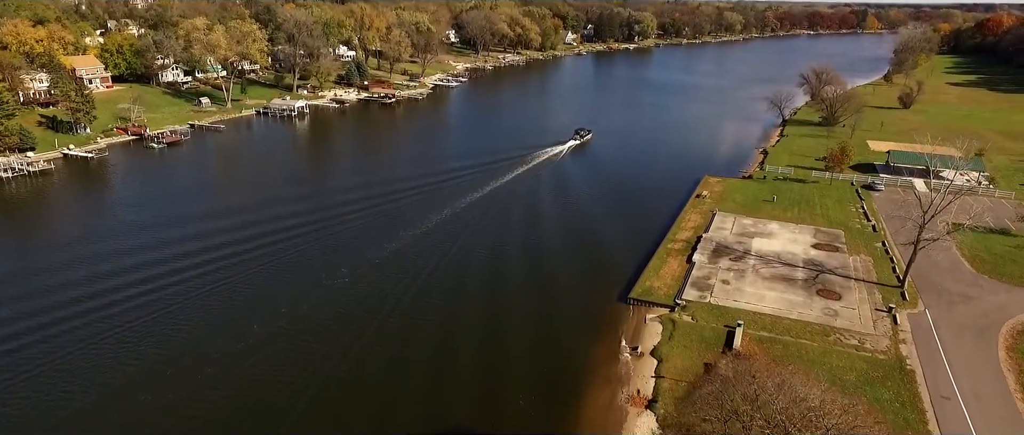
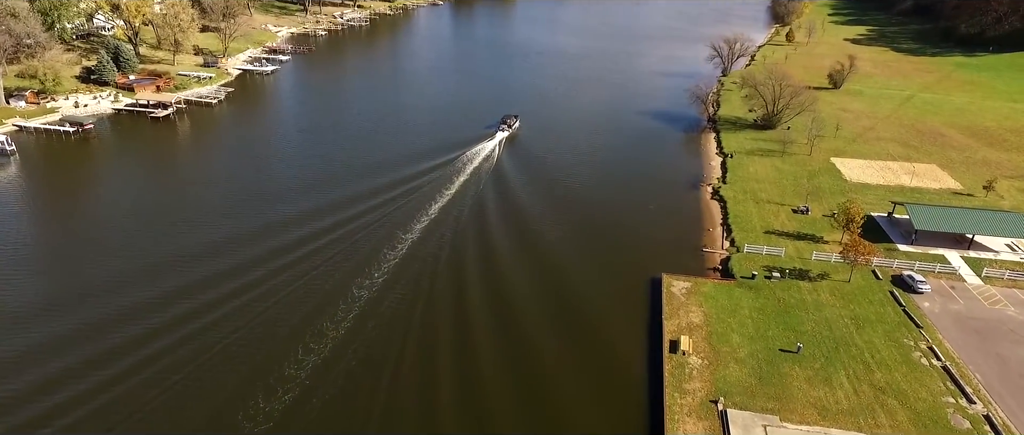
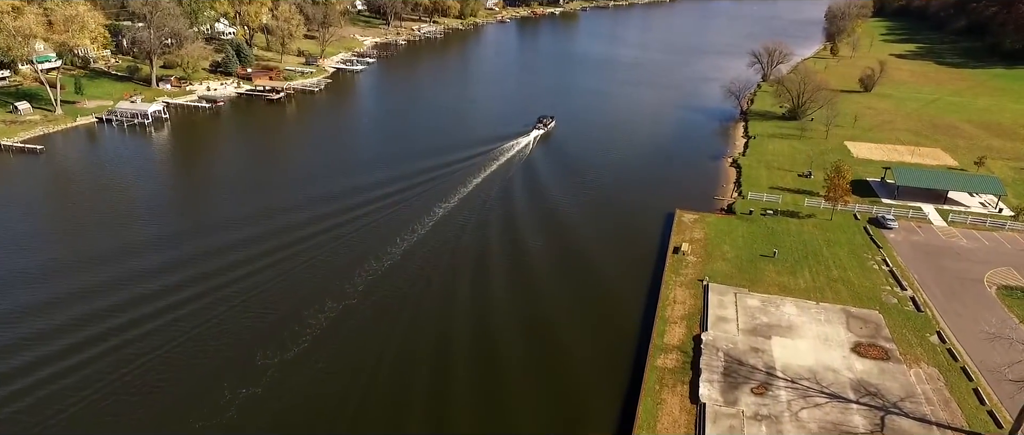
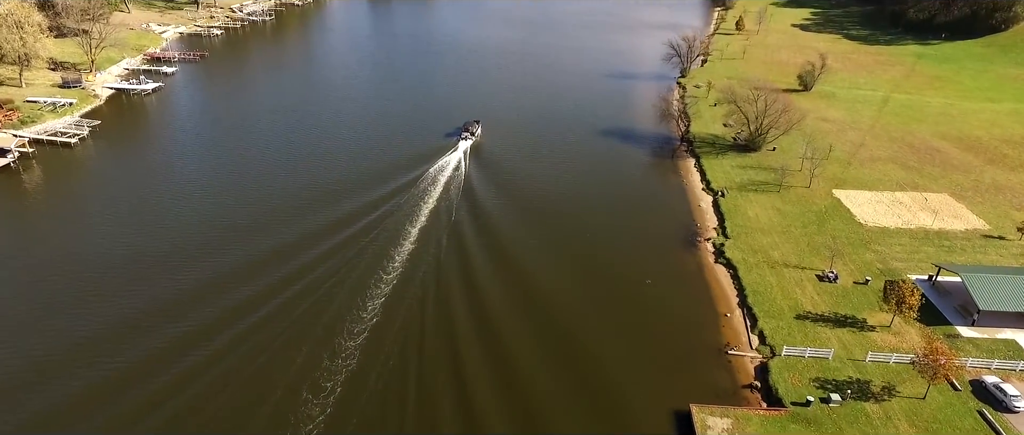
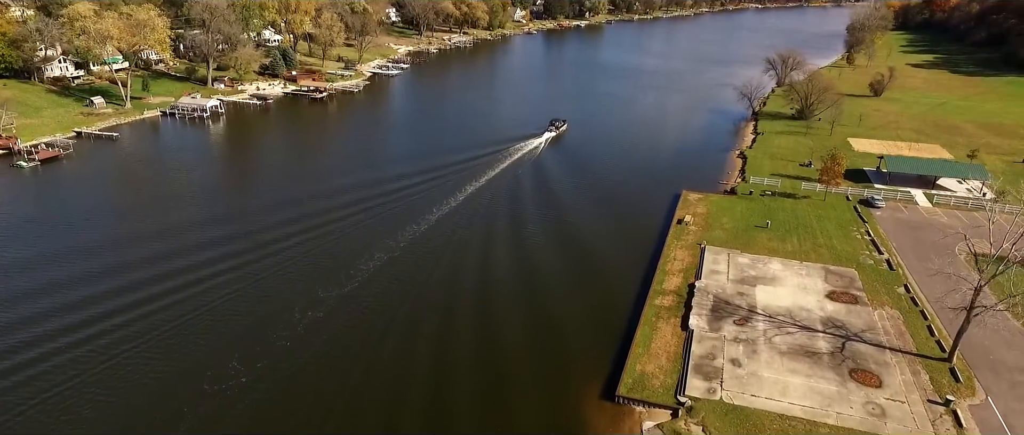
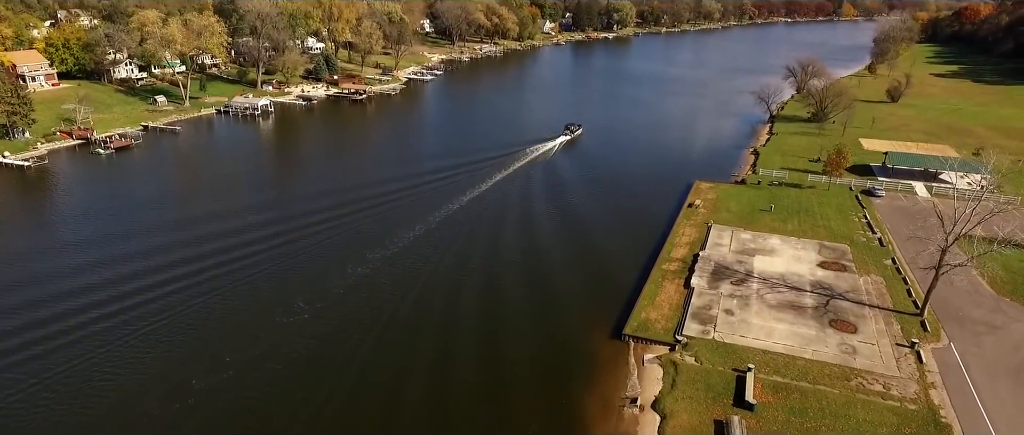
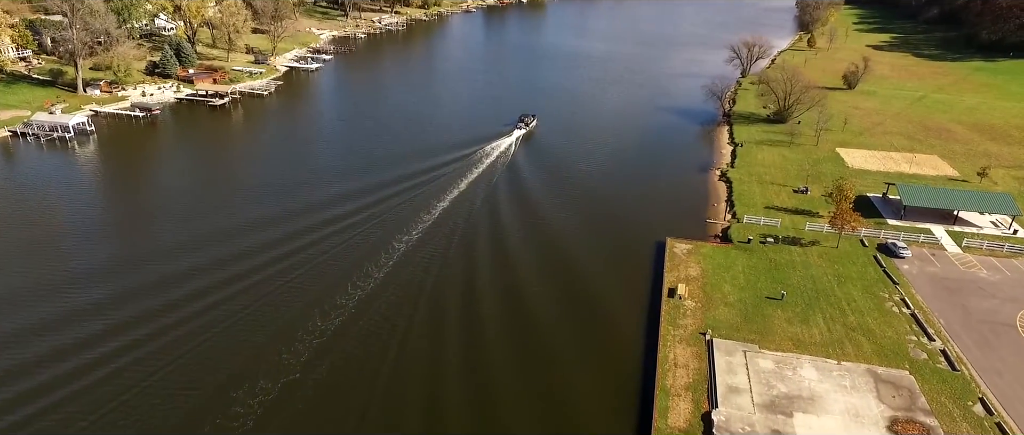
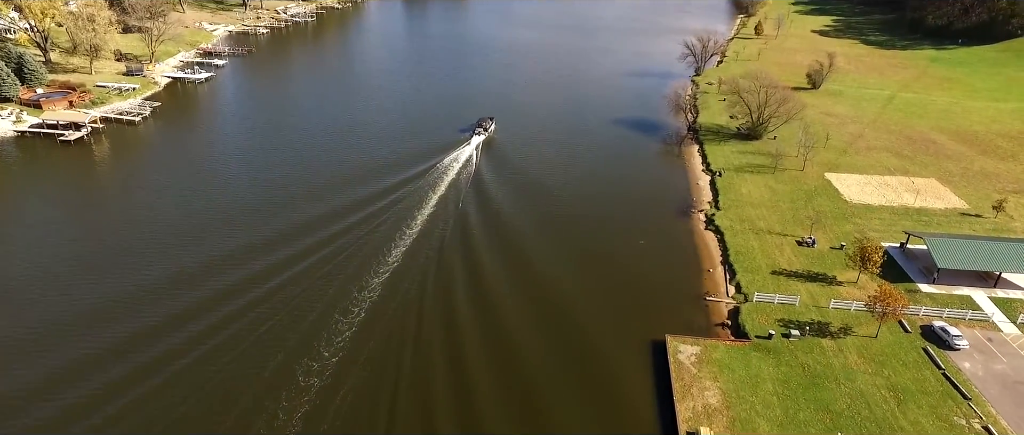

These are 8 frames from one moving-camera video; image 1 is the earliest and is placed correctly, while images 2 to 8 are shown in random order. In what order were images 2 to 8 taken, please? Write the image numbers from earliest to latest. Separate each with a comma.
6, 5, 3, 7, 2, 8, 4
